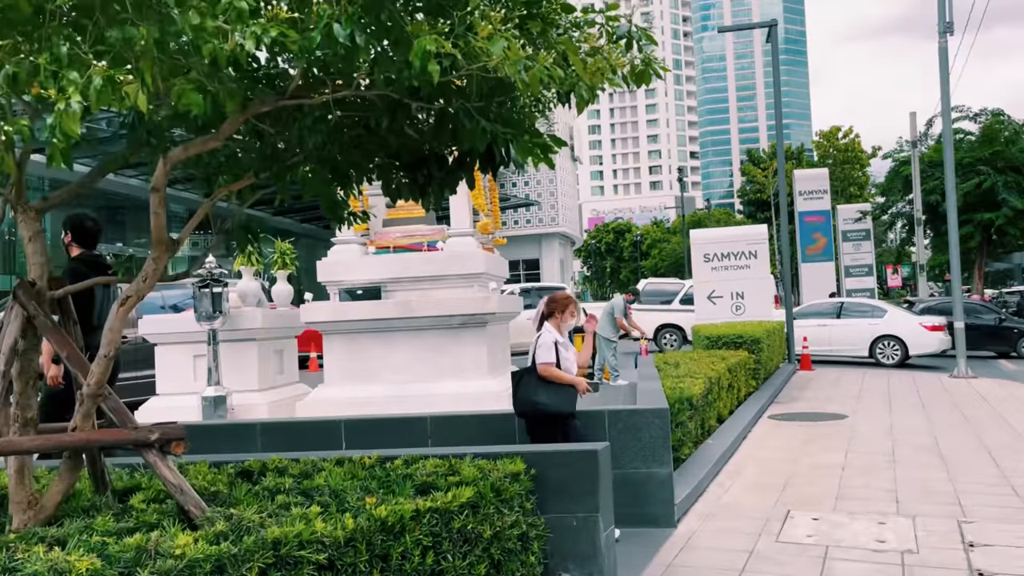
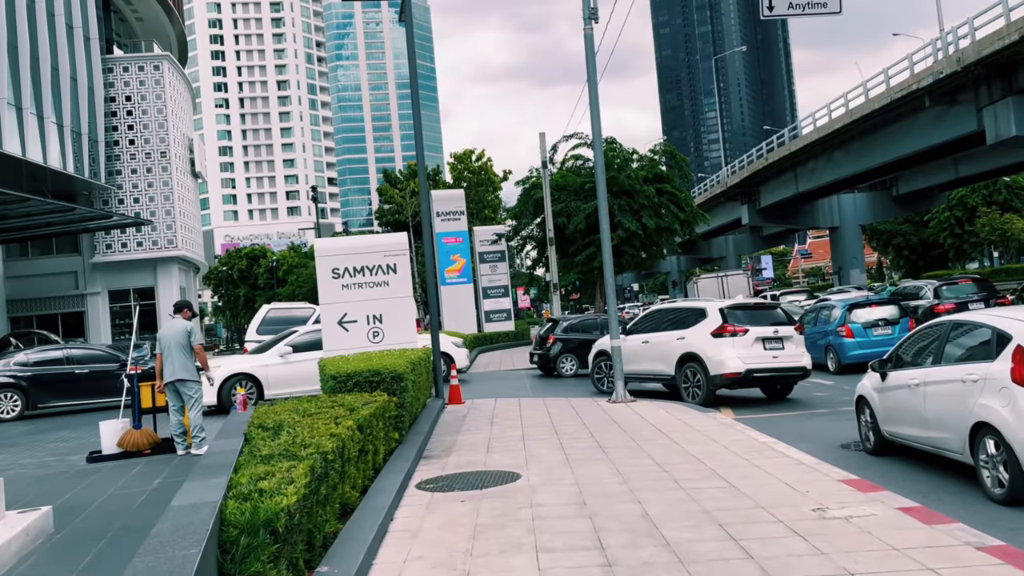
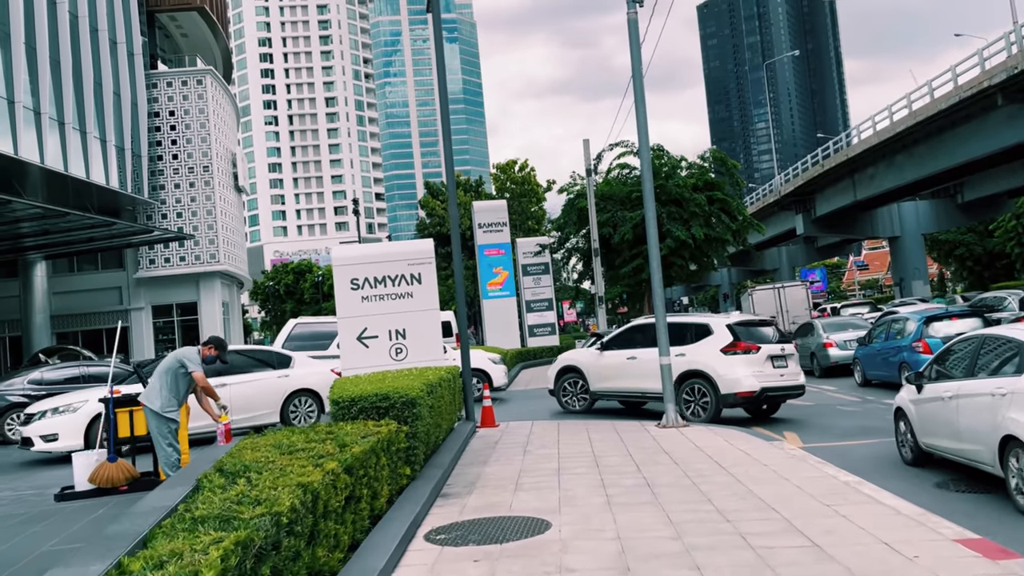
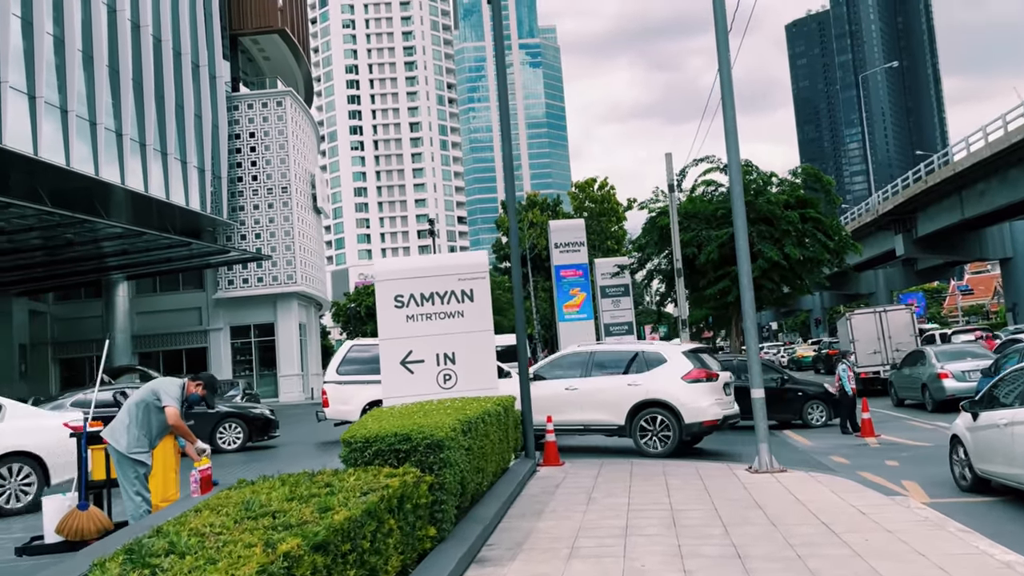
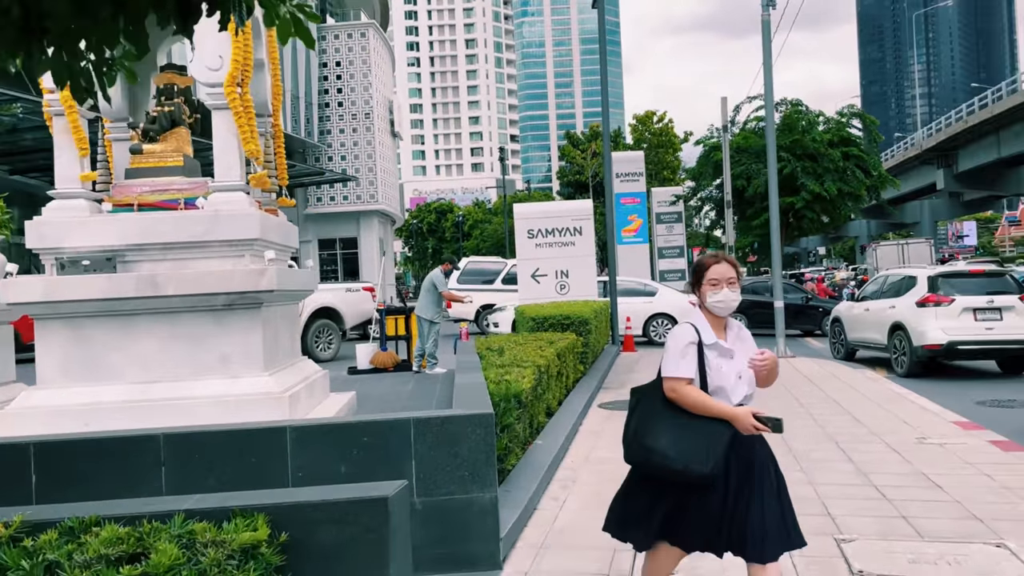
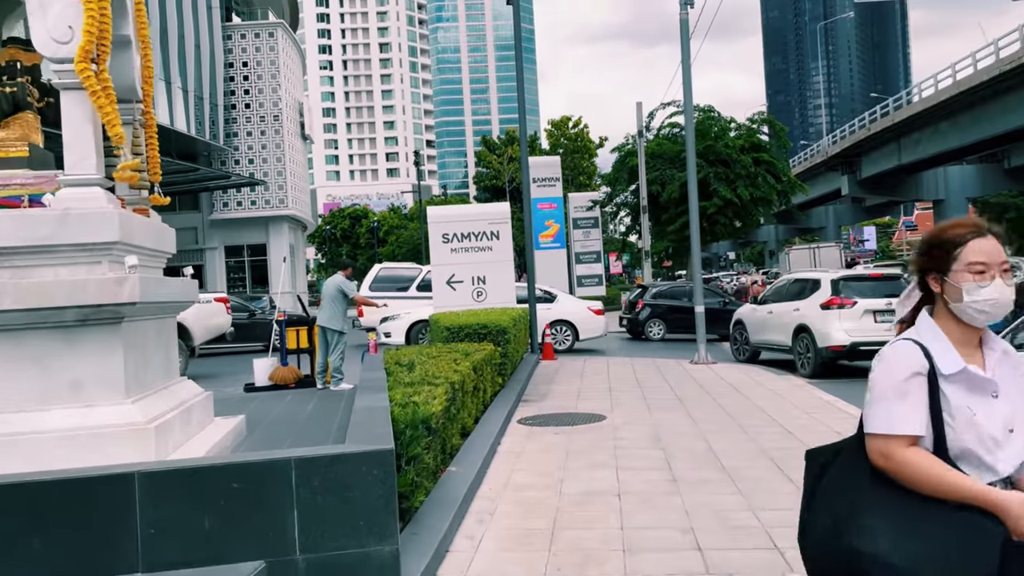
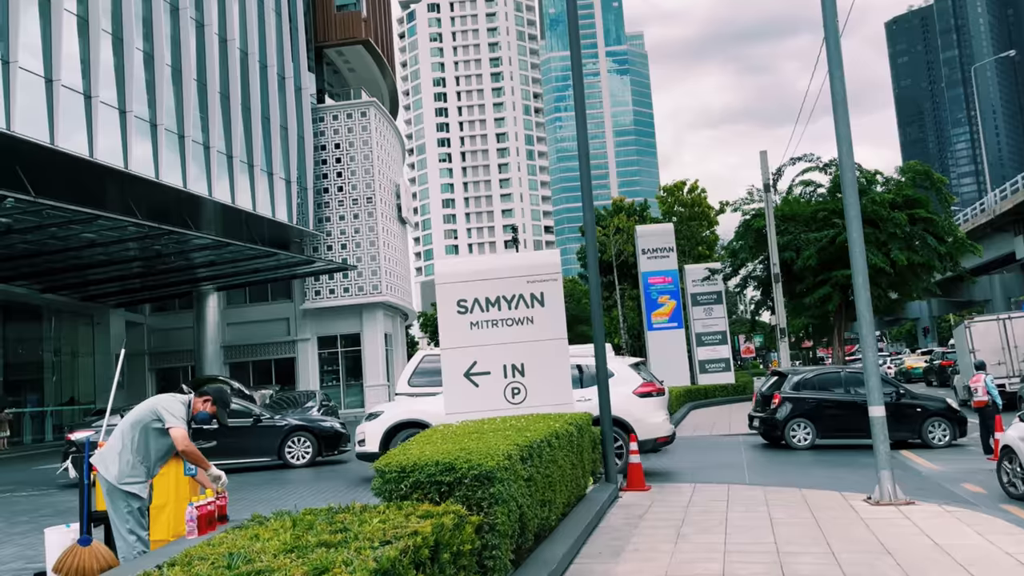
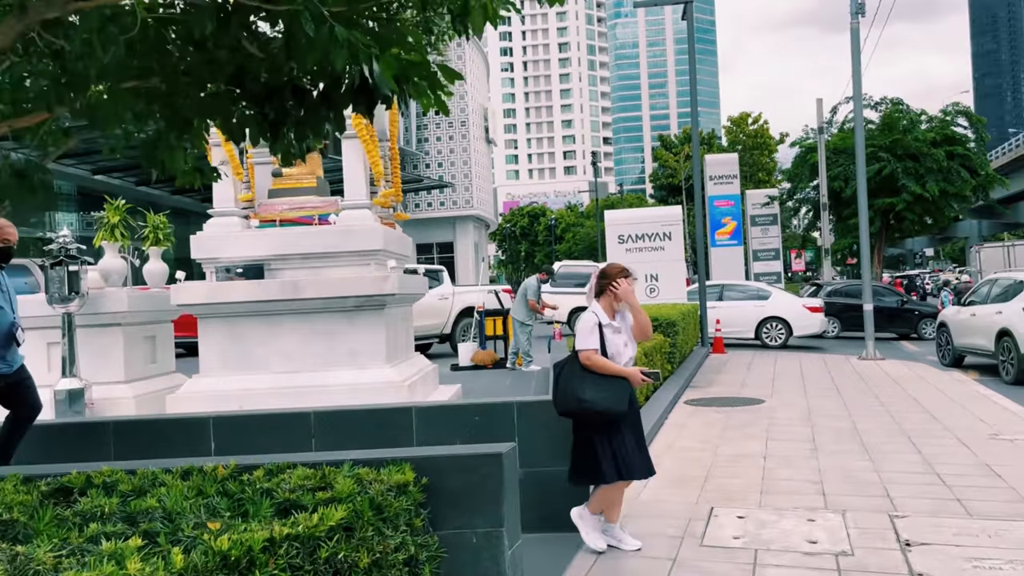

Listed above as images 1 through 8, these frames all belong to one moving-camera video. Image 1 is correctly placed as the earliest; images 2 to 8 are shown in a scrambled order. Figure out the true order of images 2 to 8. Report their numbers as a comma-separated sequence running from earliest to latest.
8, 5, 6, 2, 3, 4, 7
